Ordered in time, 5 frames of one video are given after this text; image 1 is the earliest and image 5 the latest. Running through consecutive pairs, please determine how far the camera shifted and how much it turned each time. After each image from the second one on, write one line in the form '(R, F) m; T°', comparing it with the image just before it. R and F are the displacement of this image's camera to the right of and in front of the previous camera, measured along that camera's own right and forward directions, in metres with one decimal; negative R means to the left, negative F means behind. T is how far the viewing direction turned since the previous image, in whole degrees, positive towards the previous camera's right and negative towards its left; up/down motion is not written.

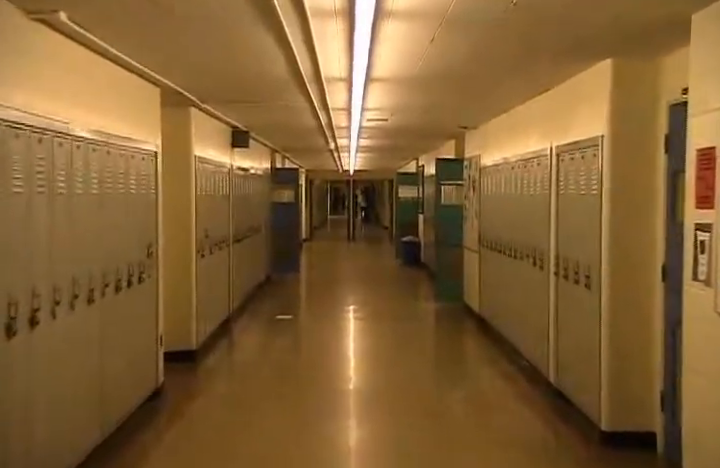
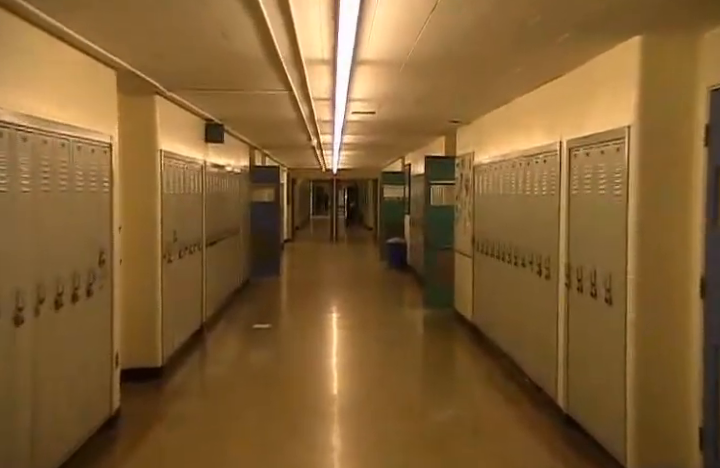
(0.0, +0.5) m; +2°
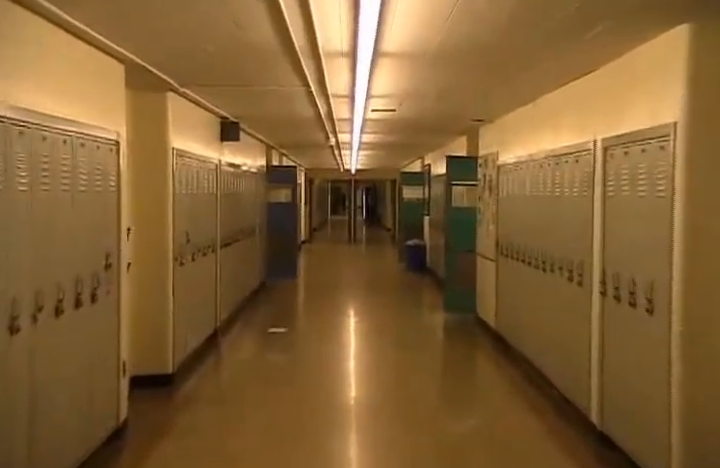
(0.0, +0.2) m; -2°
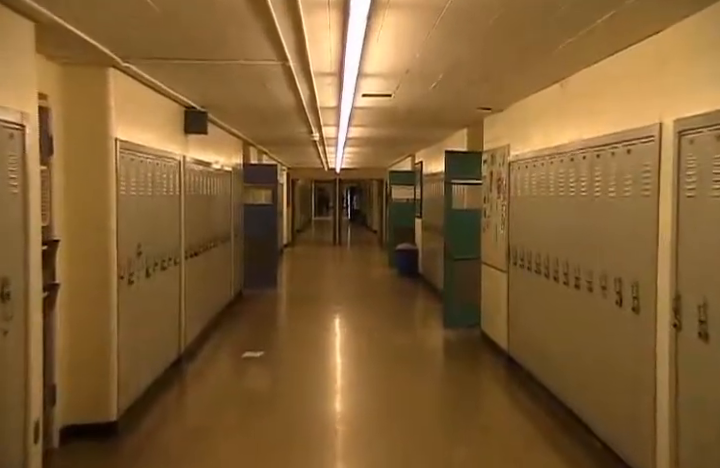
(0.0, +0.9) m; +2°
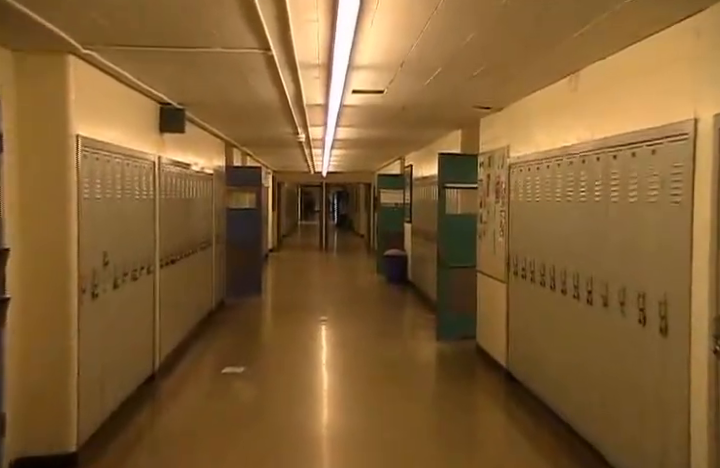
(0.0, +0.4) m; +1°
